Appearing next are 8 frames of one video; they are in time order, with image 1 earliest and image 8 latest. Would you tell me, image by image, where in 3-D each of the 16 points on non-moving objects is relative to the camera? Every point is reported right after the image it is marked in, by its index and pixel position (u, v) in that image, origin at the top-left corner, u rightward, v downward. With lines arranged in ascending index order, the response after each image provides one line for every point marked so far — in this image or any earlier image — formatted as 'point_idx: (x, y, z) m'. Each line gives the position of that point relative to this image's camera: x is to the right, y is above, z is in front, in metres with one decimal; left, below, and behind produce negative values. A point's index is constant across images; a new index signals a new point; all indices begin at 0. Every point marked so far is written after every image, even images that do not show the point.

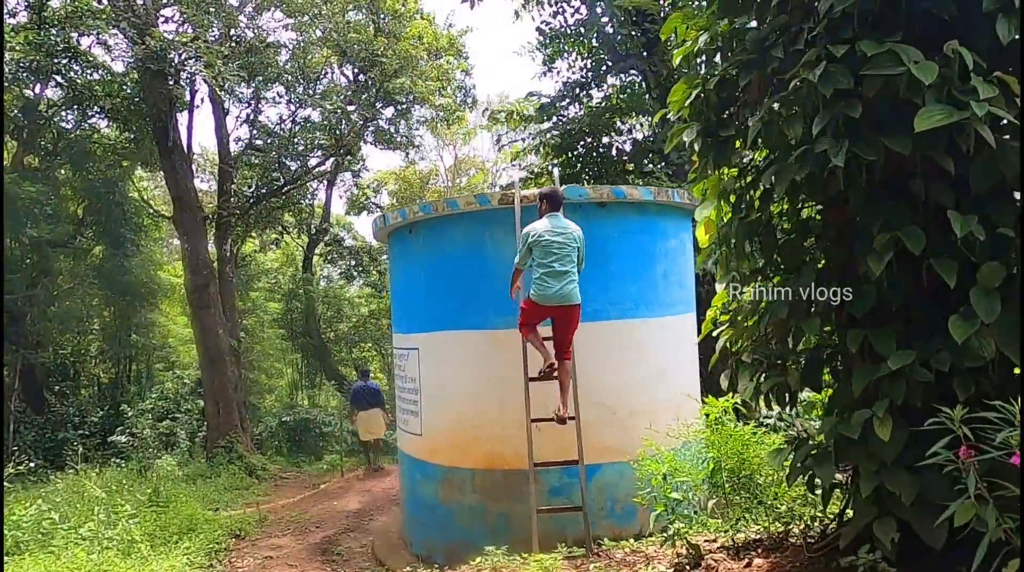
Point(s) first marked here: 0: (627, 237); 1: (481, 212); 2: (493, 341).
0: (+0.8, +0.4, +4.8) m
1: (-0.2, +0.5, +4.7) m
2: (-0.1, -0.4, +4.7) m
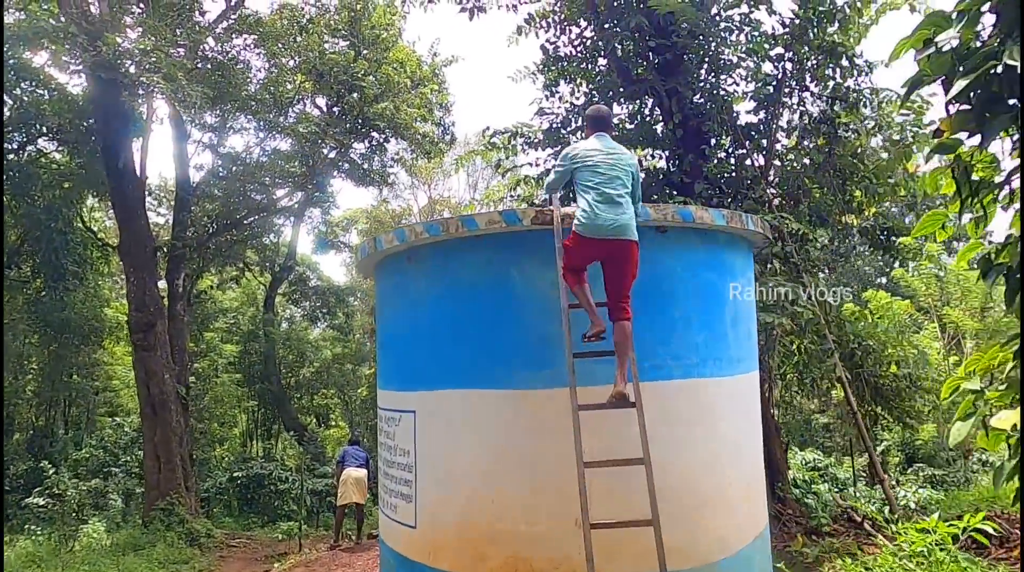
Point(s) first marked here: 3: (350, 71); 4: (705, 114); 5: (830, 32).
0: (+1.0, +0.1, +3.7) m
1: (0.0, +0.3, +3.7) m
2: (0.0, -0.6, +3.6) m
3: (-3.2, +4.2, +12.7) m
4: (+2.2, +2.0, +7.5) m
5: (+3.6, +2.8, +7.3) m
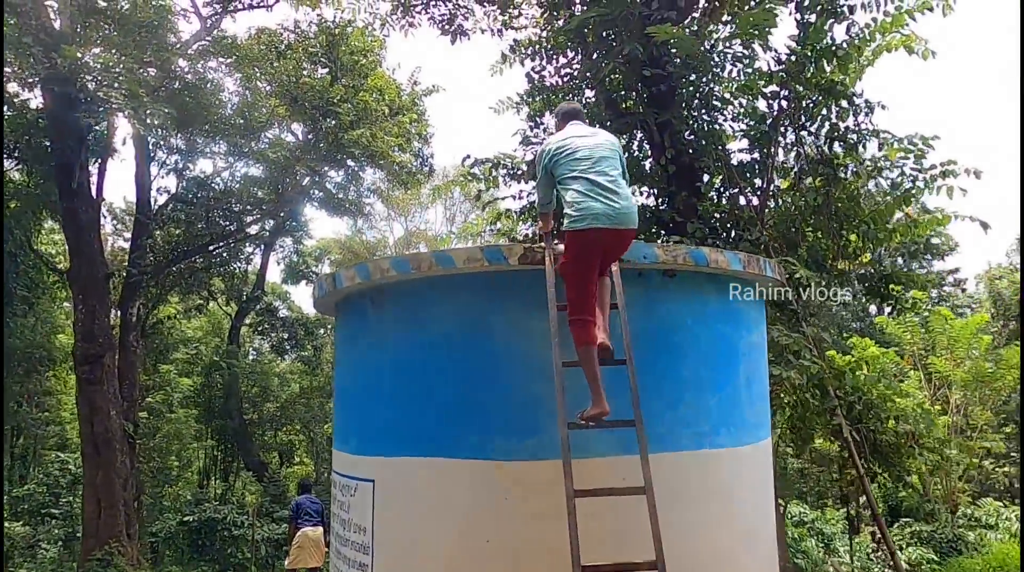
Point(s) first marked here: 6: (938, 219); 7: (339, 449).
0: (+0.9, -0.2, +3.2) m
1: (-0.1, +0.1, +3.1) m
2: (-0.1, -0.9, +3.0) m
3: (-3.5, +3.5, +12.3) m
4: (+2.0, +1.5, +7.1) m
5: (+3.4, +2.3, +7.0) m
6: (+4.6, +0.7, +7.1) m
7: (-1.0, -0.9, +3.8) m
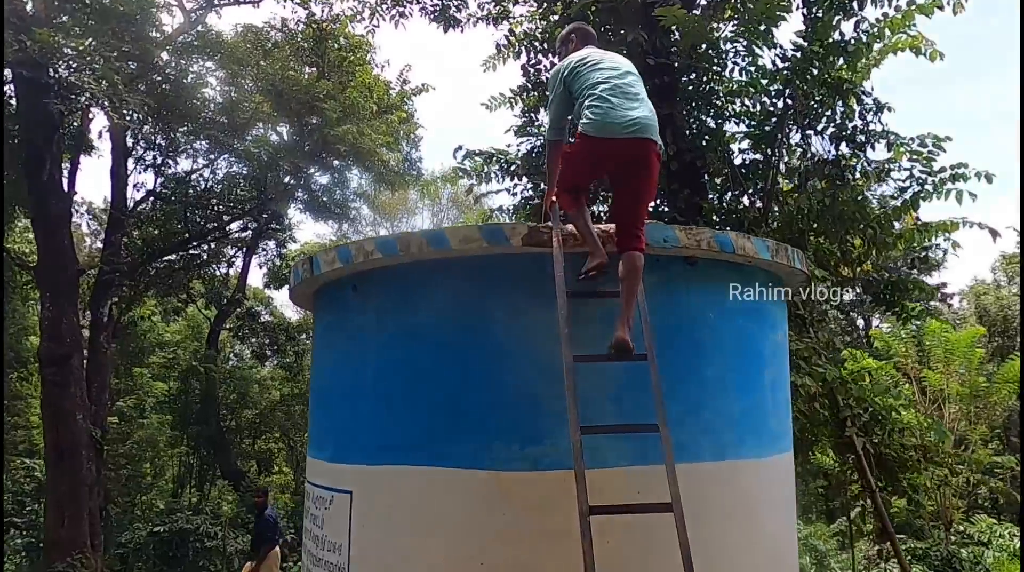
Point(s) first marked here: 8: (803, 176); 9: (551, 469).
0: (+0.9, -0.1, +2.9) m
1: (-0.1, +0.1, +2.7) m
2: (-0.1, -0.8, +2.6) m
3: (-3.7, +3.5, +11.9) m
4: (+2.0, +1.4, +6.8) m
5: (+3.3, +2.3, +6.8) m
6: (+4.6, +0.6, +6.9) m
7: (-1.0, -0.9, +3.4) m
8: (+3.0, +1.1, +6.7) m
9: (+0.2, -0.7, +2.6) m
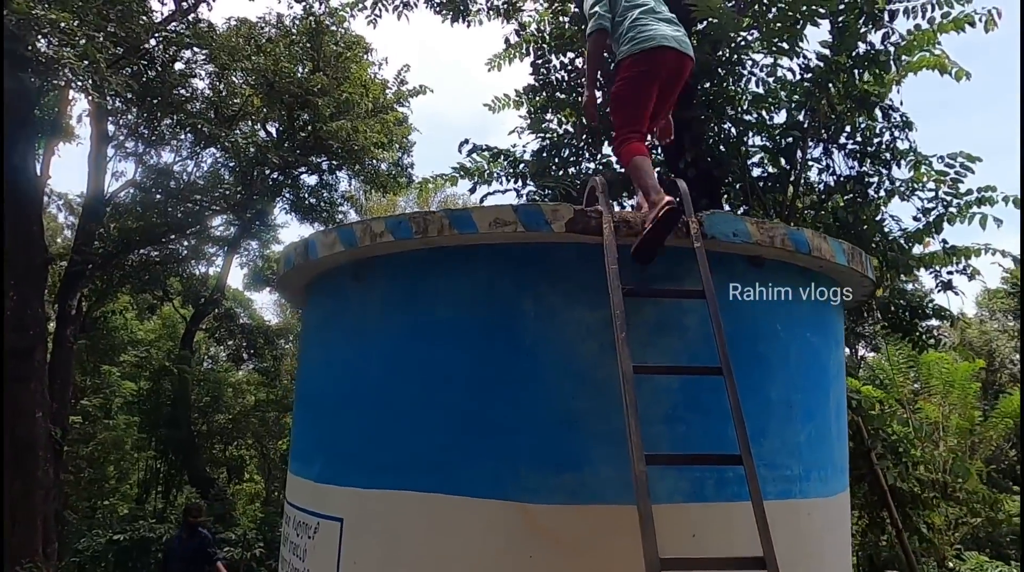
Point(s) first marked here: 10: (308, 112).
0: (+1.0, -0.2, +2.4) m
1: (0.0, +0.1, +2.3) m
2: (0.0, -0.8, +2.2) m
3: (-3.6, +3.5, +11.4) m
4: (+2.0, +1.3, +6.5) m
5: (+3.5, +2.0, +6.5) m
6: (+4.6, +0.4, +6.6) m
7: (-0.9, -0.8, +2.9) m
8: (+3.0, +0.9, +6.4) m
9: (+0.3, -0.7, +2.2) m
10: (-3.6, +3.1, +11.6) m
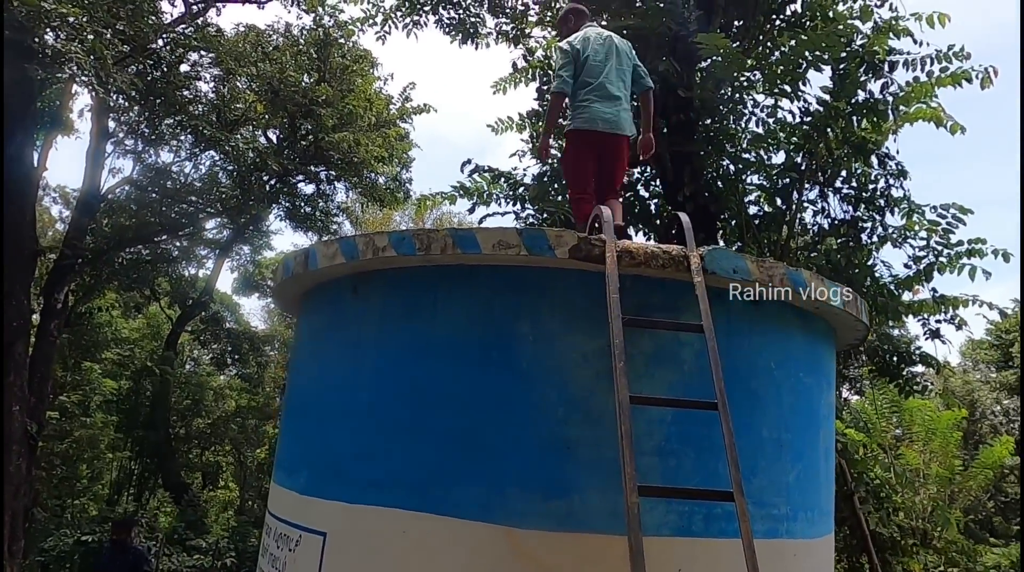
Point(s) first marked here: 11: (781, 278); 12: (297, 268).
0: (+1.0, -0.3, +2.5) m
1: (0.0, +0.1, +2.3) m
2: (0.0, -0.9, +2.1) m
3: (-3.5, +3.3, +11.5) m
4: (+2.0, +0.9, +6.6) m
5: (+3.5, +1.6, +6.6) m
6: (+4.5, -0.1, +6.7) m
7: (-1.0, -0.8, +2.9) m
8: (+3.0, +0.5, +6.5) m
9: (+0.2, -0.8, +2.2) m
10: (-3.6, +2.9, +11.6) m
11: (+0.9, 0.0, +2.3) m
12: (-0.9, +0.1, +2.8) m
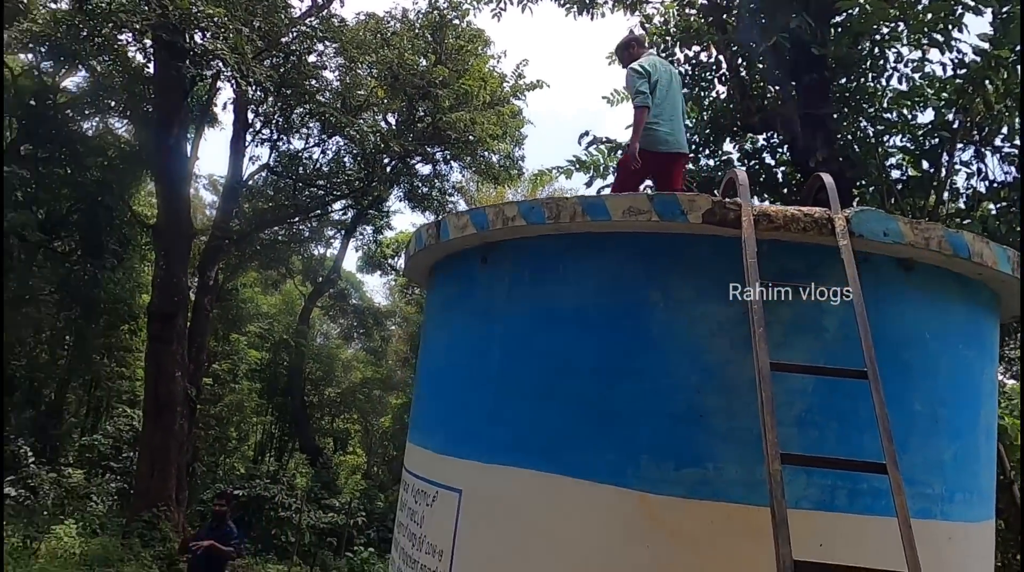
0: (+1.5, -0.2, +2.3) m
1: (+0.5, +0.2, +2.3) m
2: (+0.4, -0.8, +2.2) m
3: (-1.5, +3.8, +11.8) m
4: (+3.2, +1.2, +6.1) m
5: (+4.6, +1.9, +5.9) m
6: (+5.7, +0.2, +5.8) m
7: (-0.4, -0.7, +3.0) m
8: (+4.1, +0.8, +5.9) m
9: (+0.6, -0.7, +2.1) m
10: (-1.5, +3.3, +12.0) m
11: (+1.4, +0.1, +2.1) m
12: (-0.4, +0.2, +2.9) m
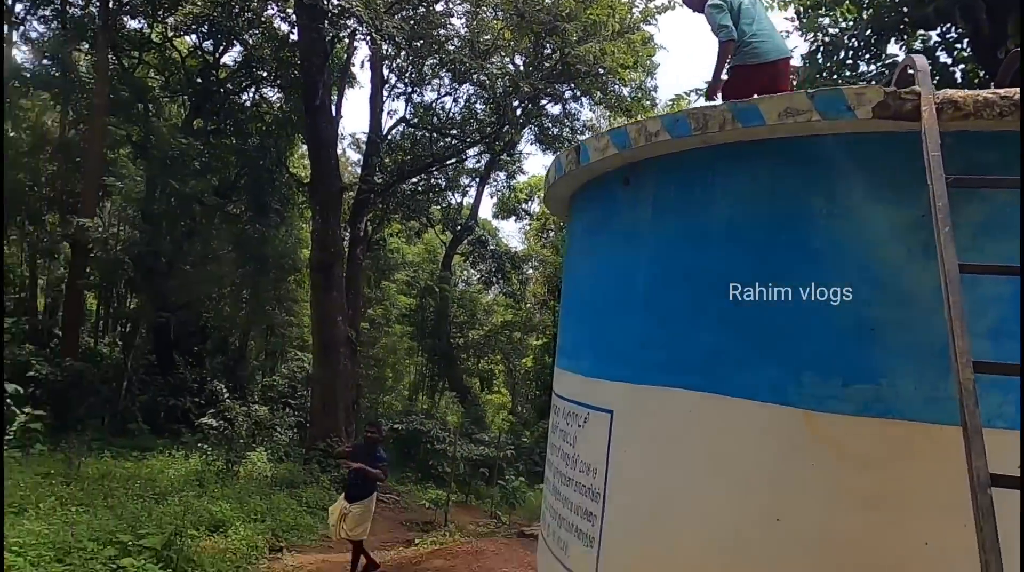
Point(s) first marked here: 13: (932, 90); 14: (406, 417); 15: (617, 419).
0: (+2.0, +0.1, +1.9) m
1: (+1.0, +0.5, +2.1) m
2: (+0.9, -0.5, +2.1) m
3: (+0.7, +4.8, +11.5) m
4: (+4.3, +1.9, +5.2) m
5: (+5.6, +2.6, +4.6) m
6: (+6.7, +0.9, +4.5) m
7: (+0.3, -0.4, +3.1) m
8: (+5.2, +1.5, +4.8) m
9: (+1.1, -0.4, +2.0) m
10: (+0.8, +4.4, +11.7) m
11: (+1.8, +0.5, +1.8) m
12: (+0.3, +0.5, +2.9) m
13: (+1.2, +0.6, +1.9) m
14: (-2.2, -2.8, +13.8) m
15: (+0.4, -0.5, +2.6) m
